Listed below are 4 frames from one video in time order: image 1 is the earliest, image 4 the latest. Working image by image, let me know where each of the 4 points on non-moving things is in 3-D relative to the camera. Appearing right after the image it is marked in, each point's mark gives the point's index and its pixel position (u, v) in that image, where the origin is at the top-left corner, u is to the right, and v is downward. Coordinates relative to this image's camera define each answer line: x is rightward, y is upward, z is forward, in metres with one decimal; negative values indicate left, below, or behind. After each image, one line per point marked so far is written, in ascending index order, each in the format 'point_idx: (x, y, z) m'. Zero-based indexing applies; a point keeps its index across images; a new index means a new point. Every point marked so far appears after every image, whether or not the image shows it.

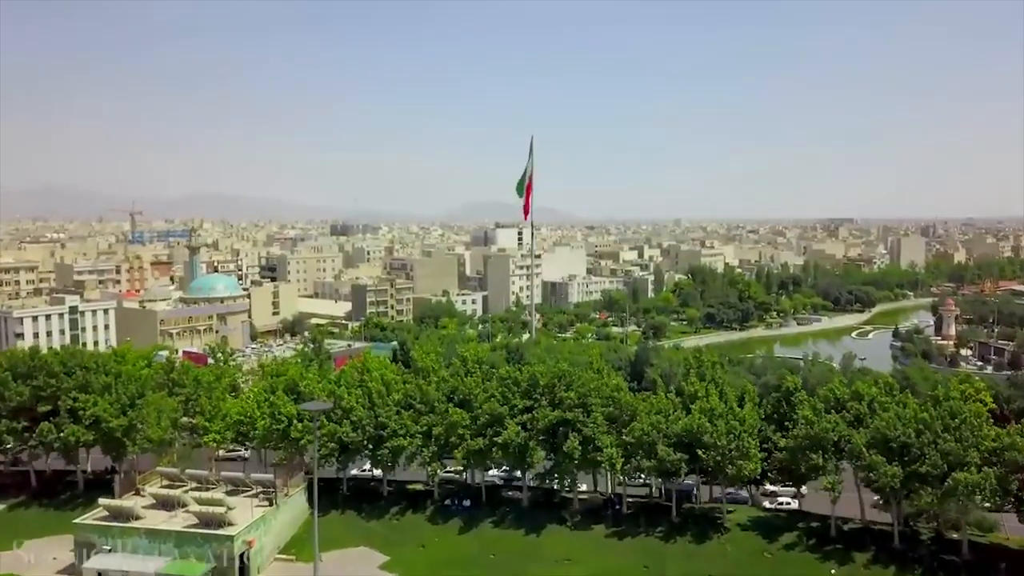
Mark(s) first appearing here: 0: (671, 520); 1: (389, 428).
0: (+2.8, -4.1, +15.5) m
1: (-2.3, -2.6, +16.3) m
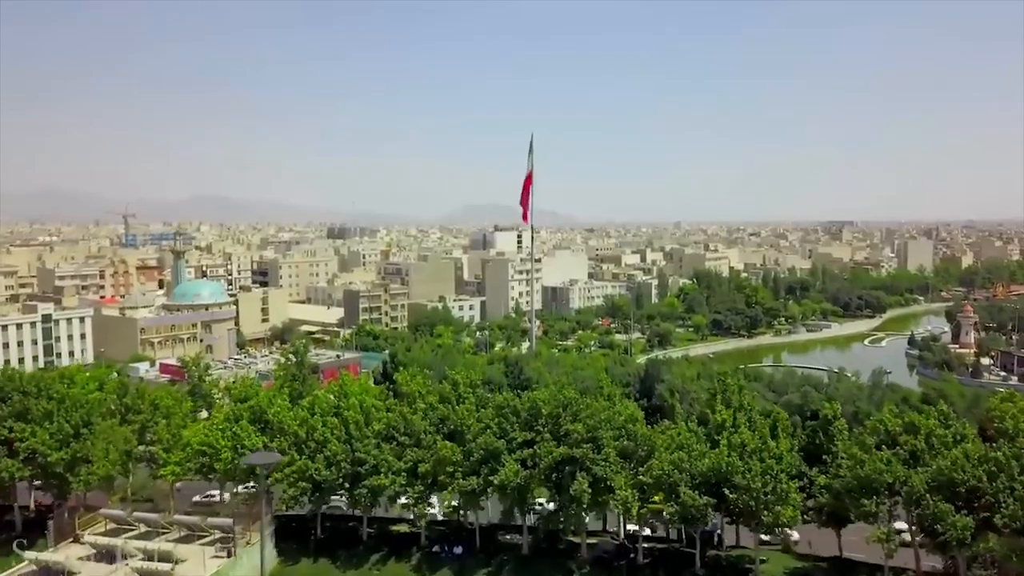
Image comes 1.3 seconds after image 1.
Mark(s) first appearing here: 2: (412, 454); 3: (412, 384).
0: (+2.8, -4.3, +13.3) m
1: (-2.3, -2.8, +14.1) m
2: (-1.6, -2.7, +14.3) m
3: (-1.9, -1.8, +16.9) m
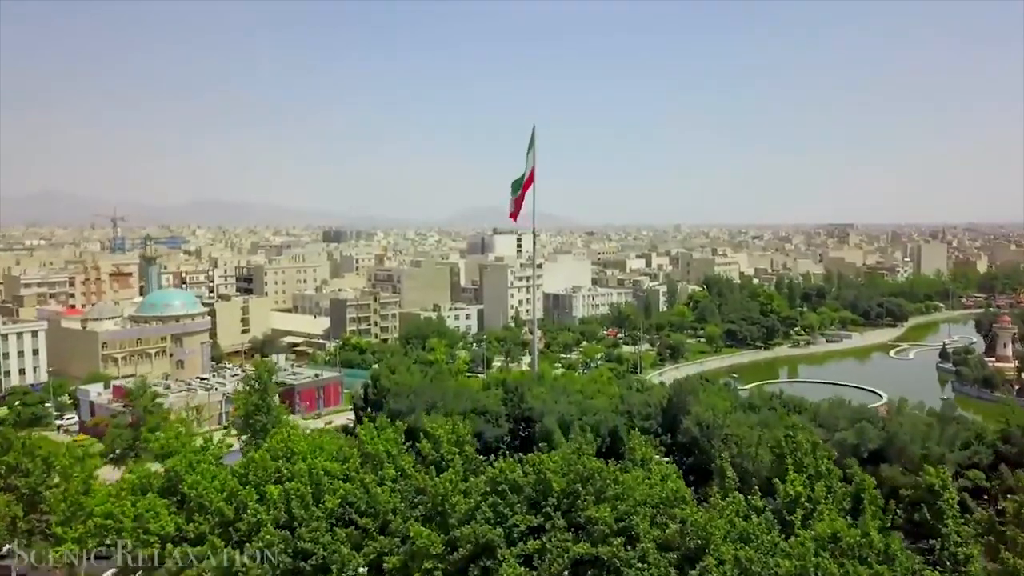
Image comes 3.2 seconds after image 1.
0: (+2.8, -4.7, +9.5) m
1: (-2.3, -3.2, +10.3) m
2: (-1.6, -3.0, +10.5) m
3: (-1.9, -2.2, +13.1) m
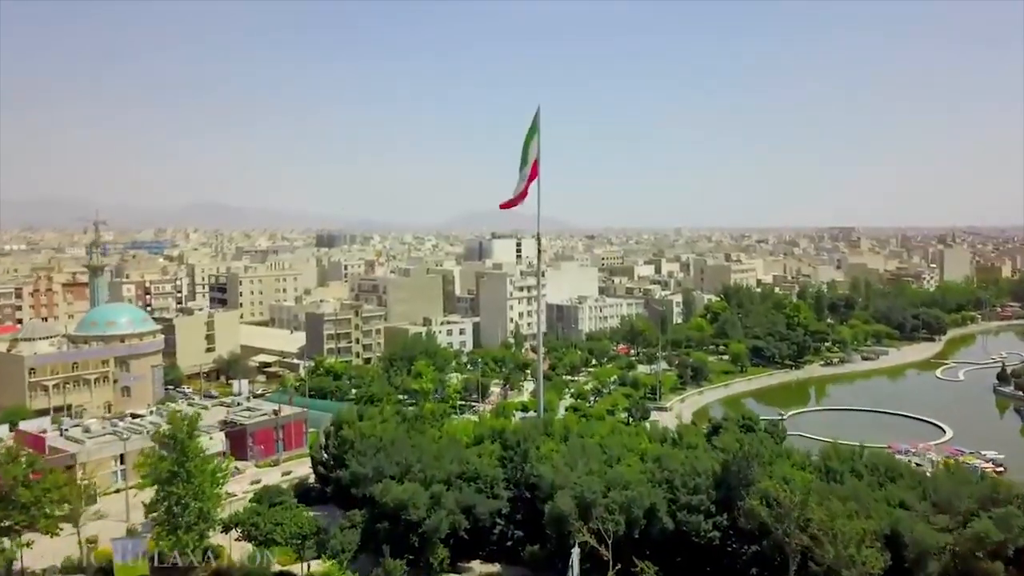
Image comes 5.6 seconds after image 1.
0: (+2.8, -5.1, +3.9) m
1: (-2.3, -3.6, +4.7) m
2: (-1.6, -3.5, +4.8) m
3: (-1.9, -2.7, +7.5) m
